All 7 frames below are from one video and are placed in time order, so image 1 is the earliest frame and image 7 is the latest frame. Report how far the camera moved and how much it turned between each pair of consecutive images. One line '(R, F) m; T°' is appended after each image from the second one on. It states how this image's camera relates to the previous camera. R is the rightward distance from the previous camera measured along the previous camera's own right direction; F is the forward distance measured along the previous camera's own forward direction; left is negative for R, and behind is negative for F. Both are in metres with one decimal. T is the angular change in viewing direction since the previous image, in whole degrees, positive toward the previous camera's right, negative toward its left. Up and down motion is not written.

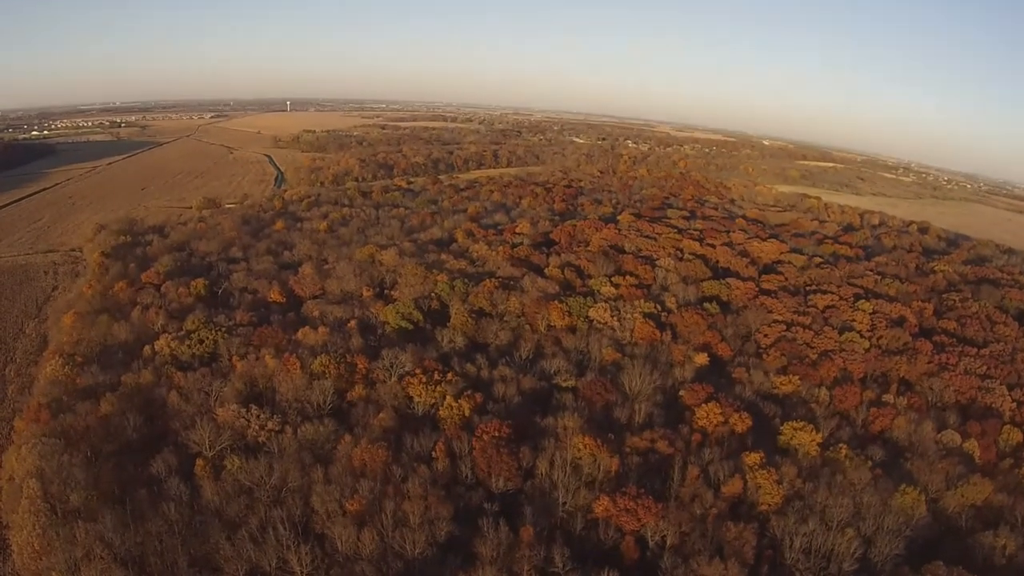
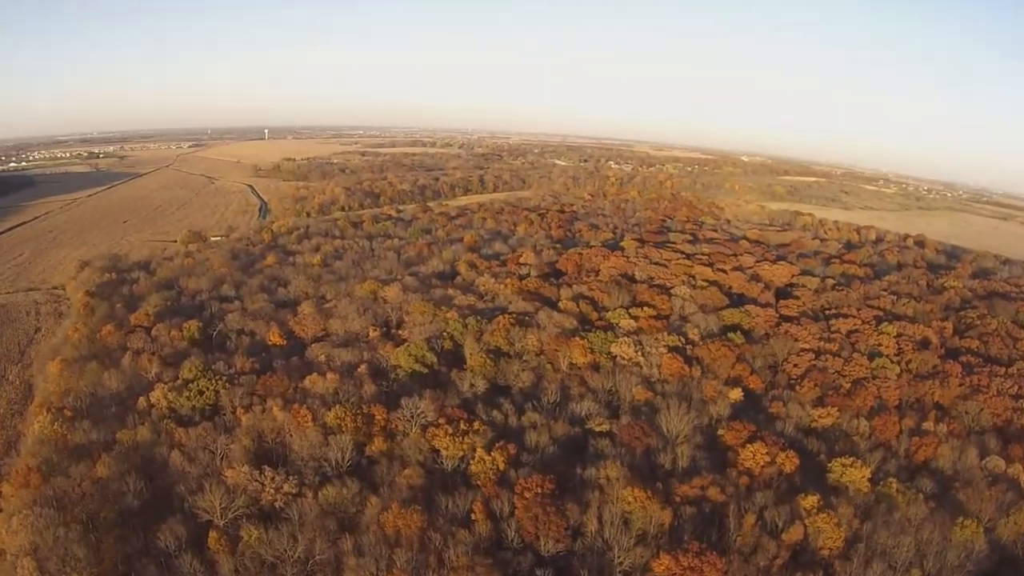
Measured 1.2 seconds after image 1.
(-1.5, +1.0) m; +2°
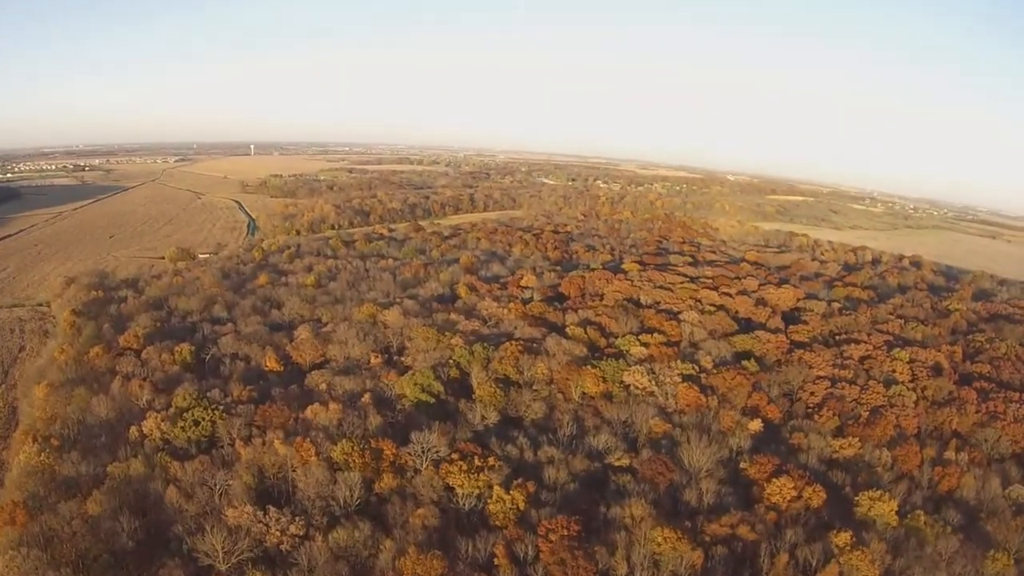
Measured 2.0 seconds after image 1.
(-1.0, +0.6) m; +1°
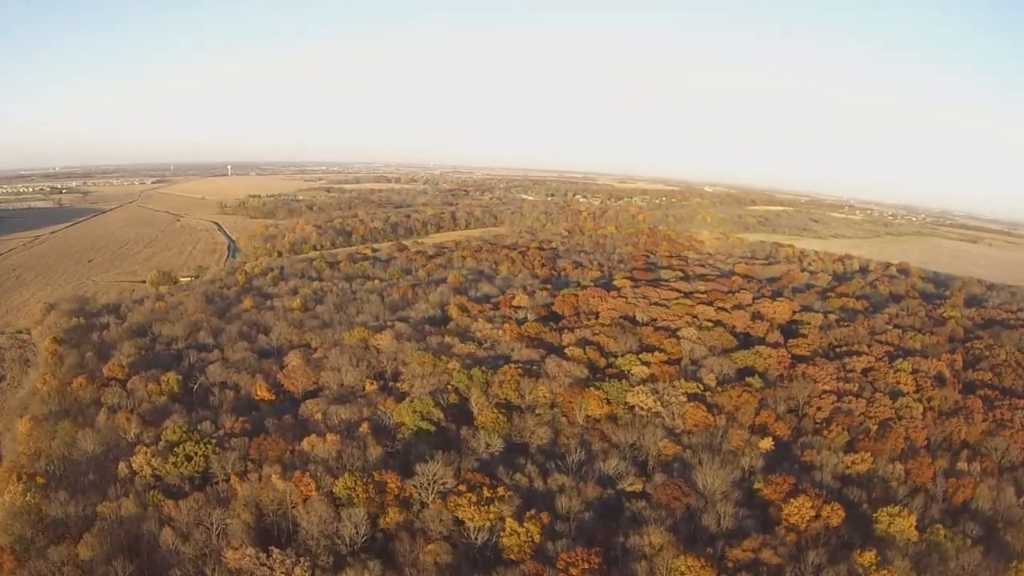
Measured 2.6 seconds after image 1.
(-0.8, +0.6) m; +2°
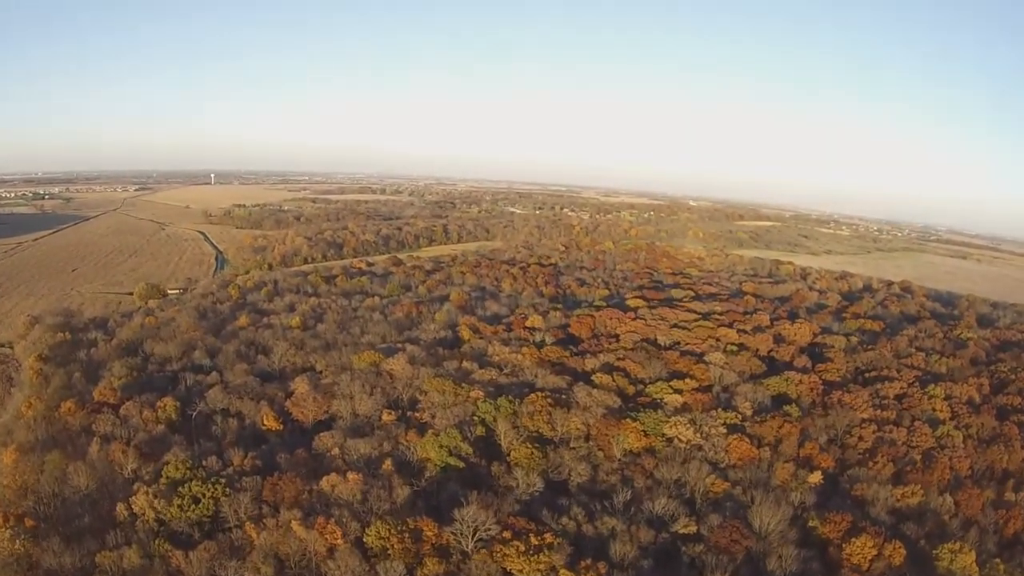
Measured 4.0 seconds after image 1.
(-2.0, +1.0) m; +2°
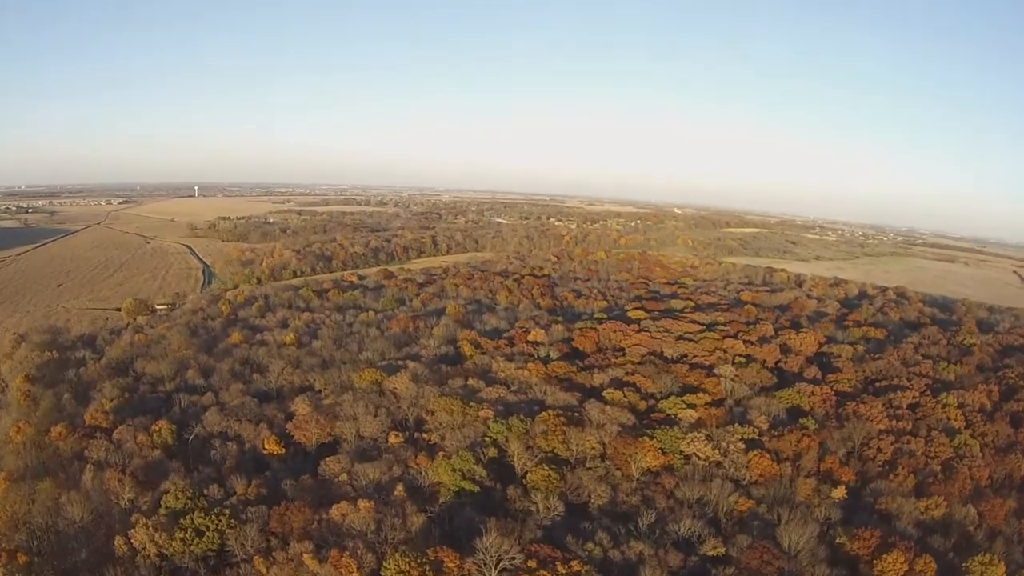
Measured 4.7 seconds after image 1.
(-1.0, +0.5) m; +2°
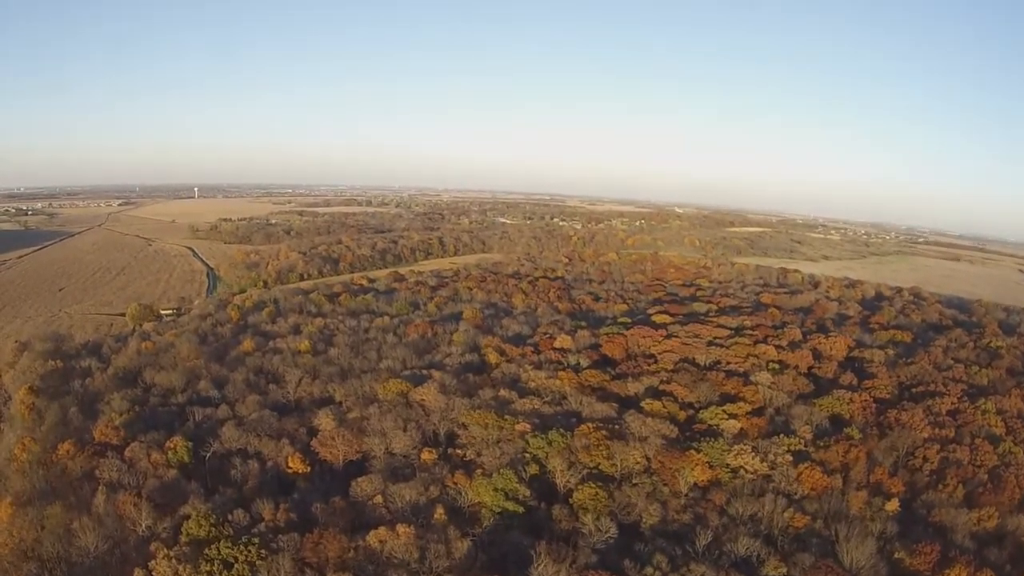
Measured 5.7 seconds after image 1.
(-1.8, +0.2) m; 0°
